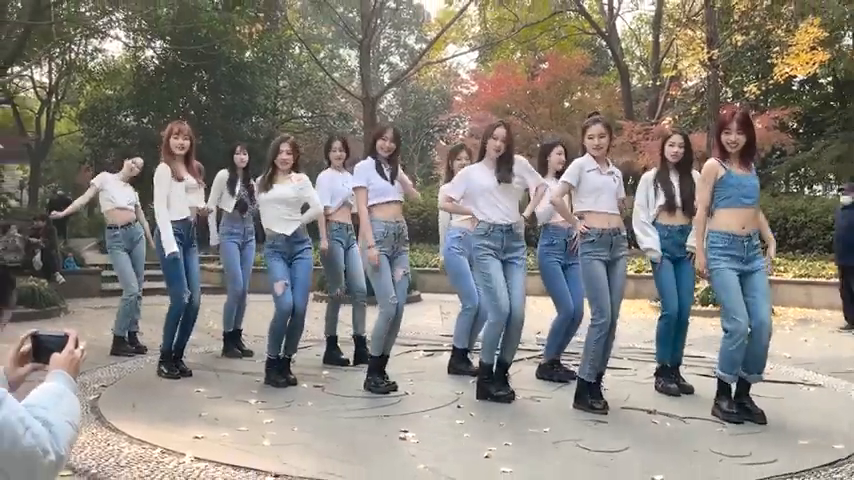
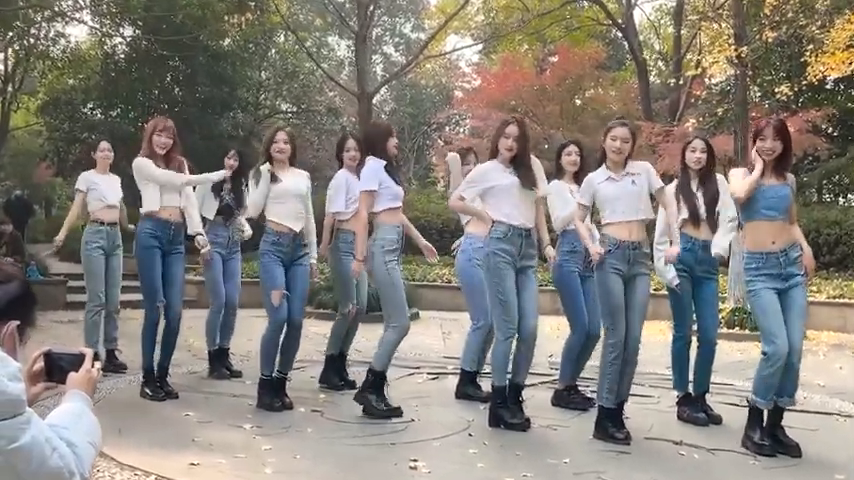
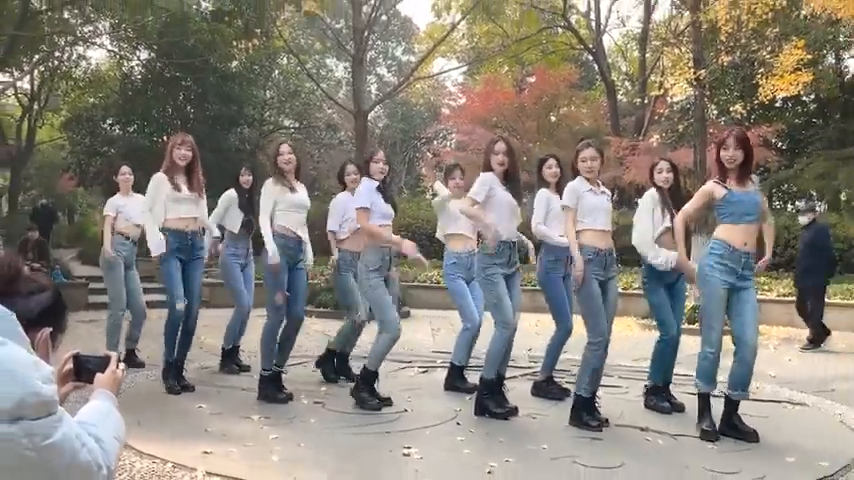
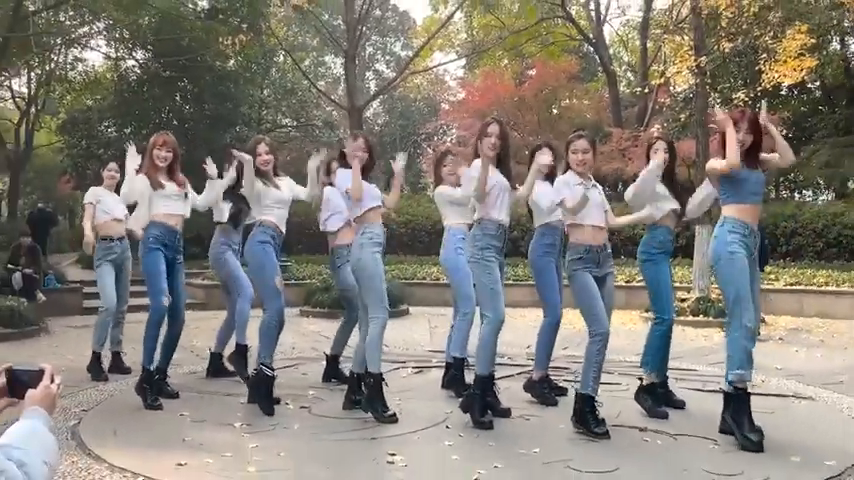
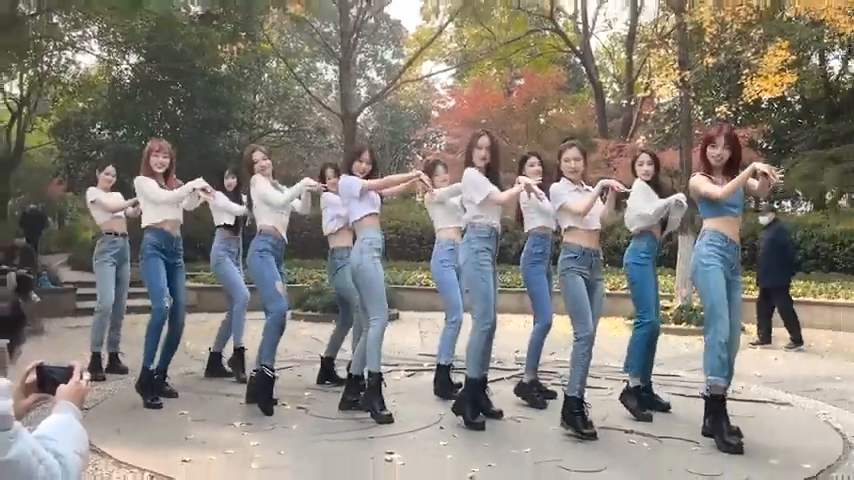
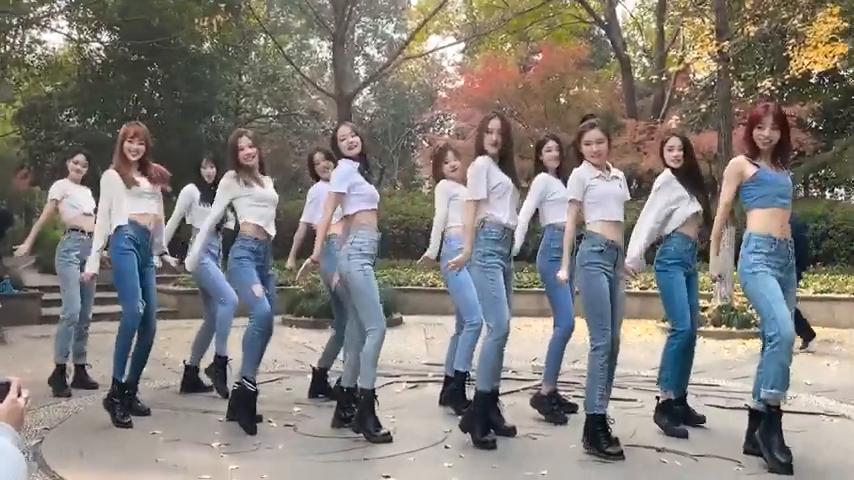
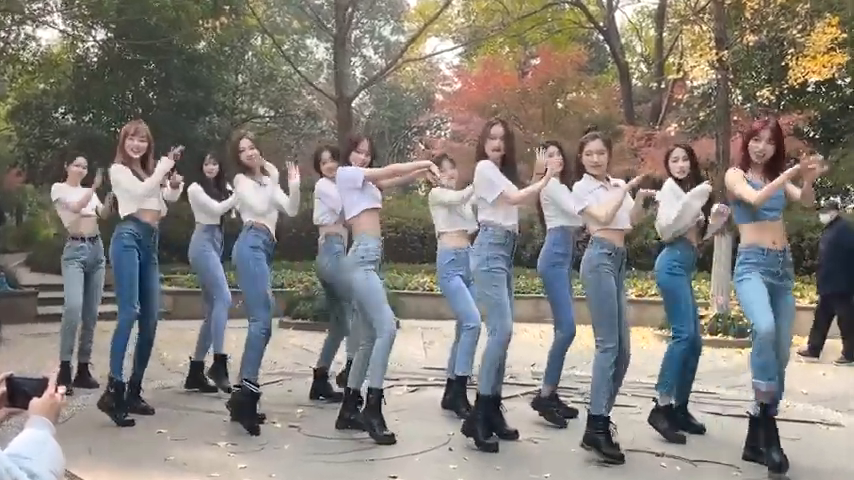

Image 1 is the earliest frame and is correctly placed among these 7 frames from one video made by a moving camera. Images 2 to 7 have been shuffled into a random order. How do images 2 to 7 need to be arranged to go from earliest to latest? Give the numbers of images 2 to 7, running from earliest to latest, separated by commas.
2, 3, 7, 5, 6, 4
